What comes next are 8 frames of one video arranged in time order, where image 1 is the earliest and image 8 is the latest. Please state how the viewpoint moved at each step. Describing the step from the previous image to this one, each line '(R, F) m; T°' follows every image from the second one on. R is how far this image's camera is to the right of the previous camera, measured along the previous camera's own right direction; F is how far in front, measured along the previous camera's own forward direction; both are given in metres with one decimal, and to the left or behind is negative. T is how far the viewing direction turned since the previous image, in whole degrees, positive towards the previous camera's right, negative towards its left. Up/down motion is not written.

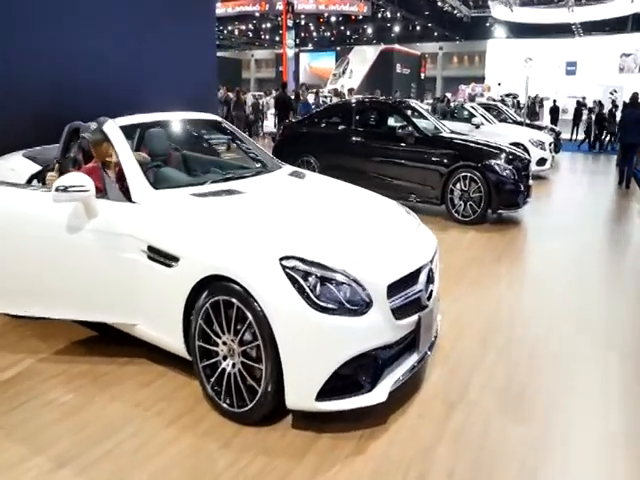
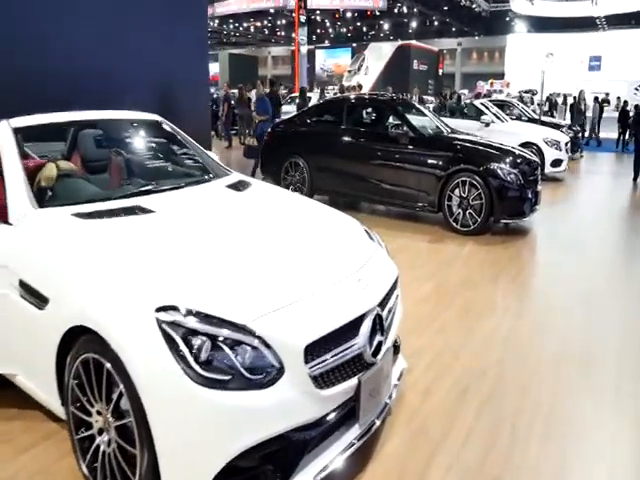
(+0.5, +0.6) m; -2°
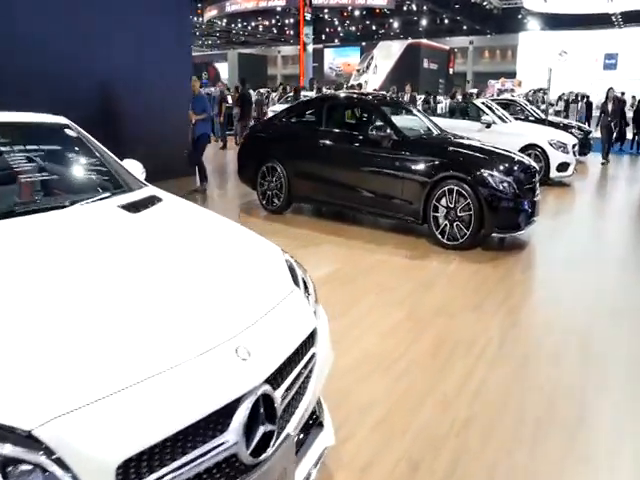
(+0.5, +0.6) m; -1°
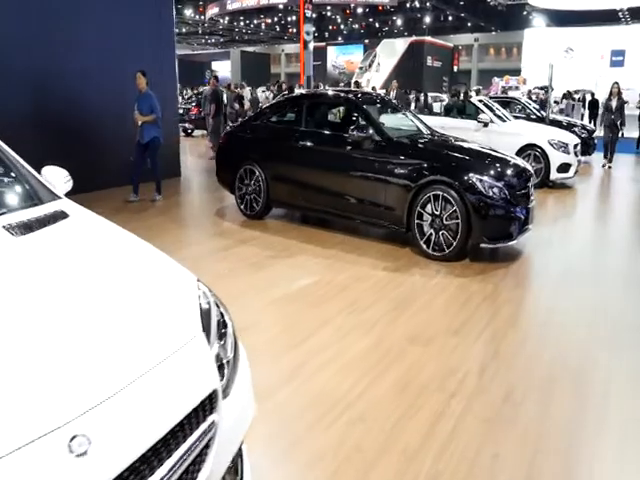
(+0.3, +0.4) m; -1°
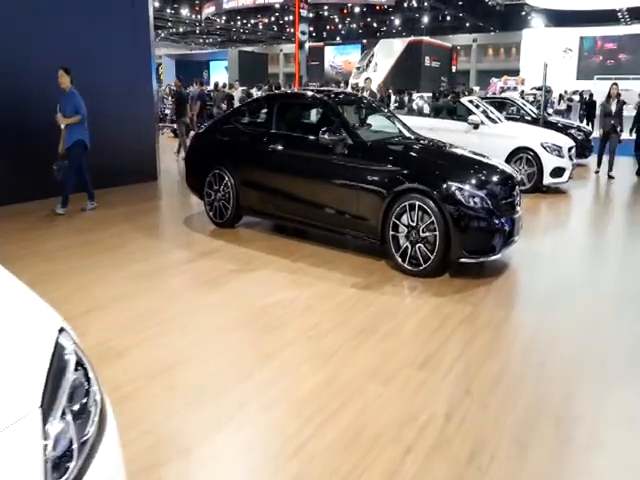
(+0.3, +0.4) m; 0°
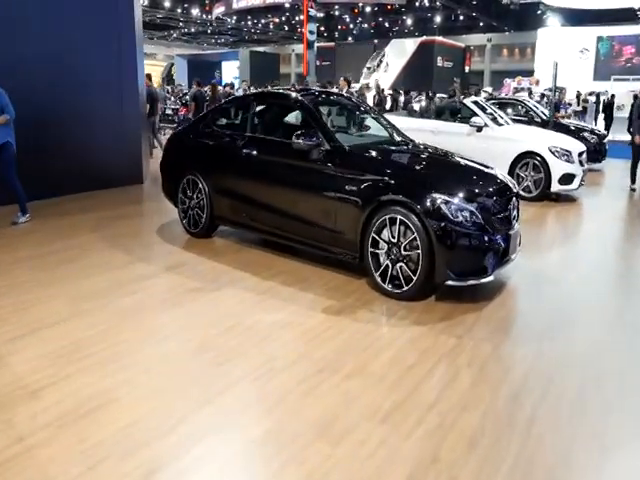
(+0.4, +0.5) m; -1°
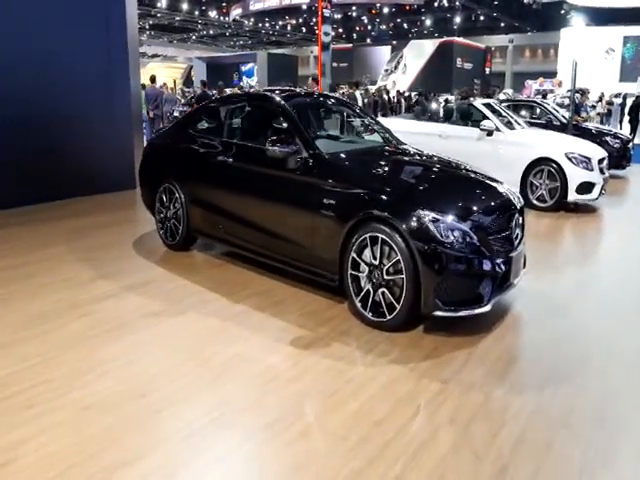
(+0.3, +0.5) m; -2°
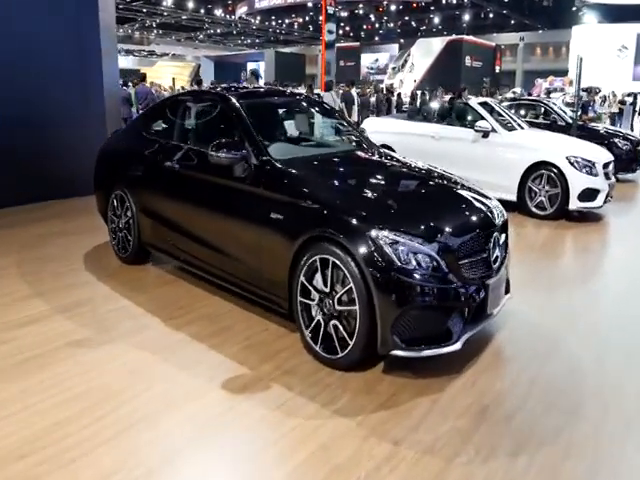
(+0.4, +0.5) m; -1°
